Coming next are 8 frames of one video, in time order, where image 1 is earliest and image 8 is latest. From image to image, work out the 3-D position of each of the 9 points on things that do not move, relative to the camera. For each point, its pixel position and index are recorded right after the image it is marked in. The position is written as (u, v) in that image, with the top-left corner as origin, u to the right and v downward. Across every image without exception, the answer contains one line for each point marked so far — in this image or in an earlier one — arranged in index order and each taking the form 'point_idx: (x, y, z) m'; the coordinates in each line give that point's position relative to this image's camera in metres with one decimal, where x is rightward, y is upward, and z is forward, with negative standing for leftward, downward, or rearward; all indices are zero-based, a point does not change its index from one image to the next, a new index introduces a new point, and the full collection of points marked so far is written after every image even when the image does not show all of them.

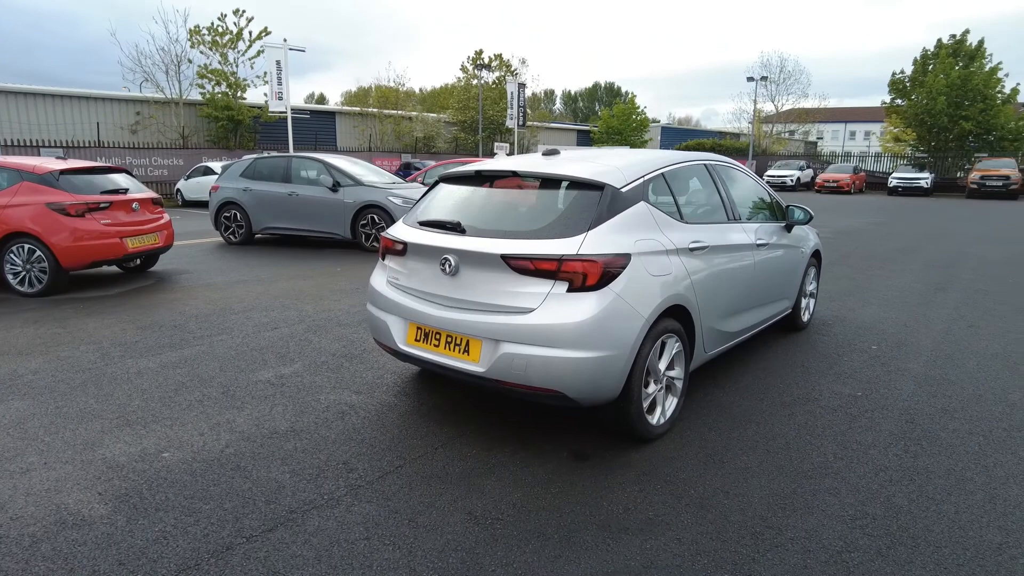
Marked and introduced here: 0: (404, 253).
0: (-0.7, +0.2, +4.0) m
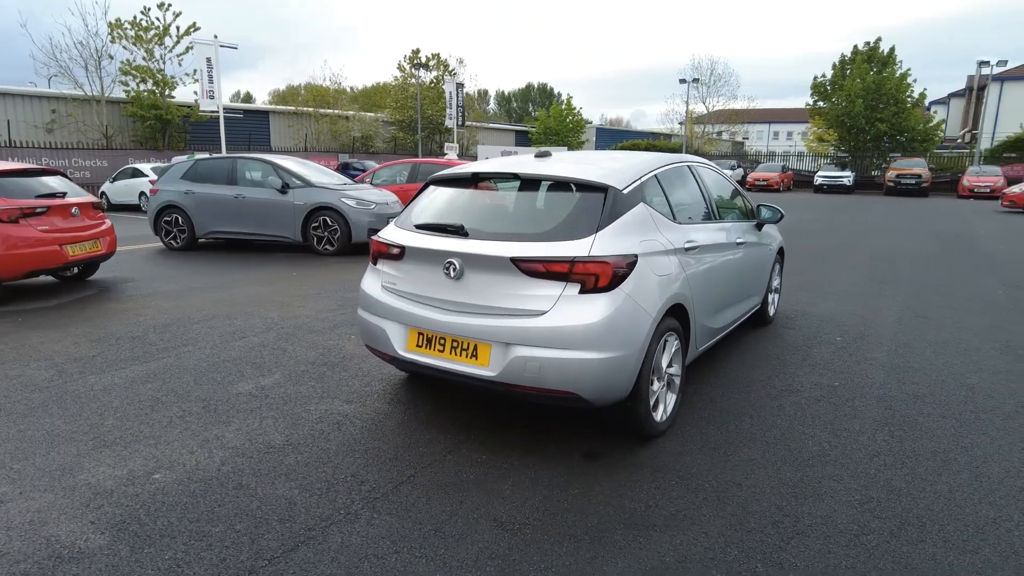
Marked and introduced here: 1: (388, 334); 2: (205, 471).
0: (-0.7, +0.2, +3.9) m
1: (-0.8, -0.3, +4.0) m
2: (-1.7, -1.0, +3.4) m
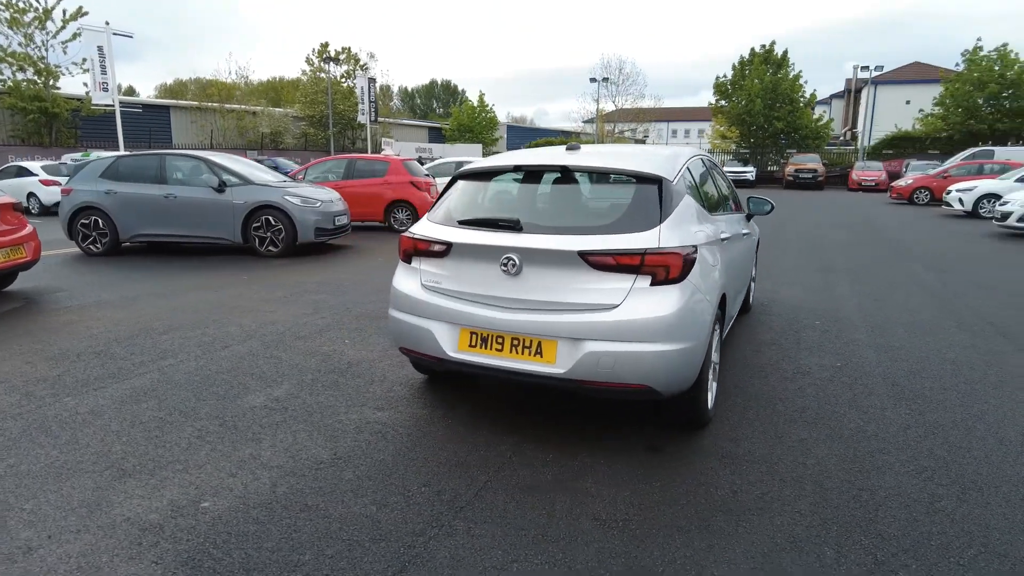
0: (-0.4, +0.2, +3.8) m
1: (-0.5, -0.3, +3.8) m
2: (-1.2, -1.0, +3.1) m
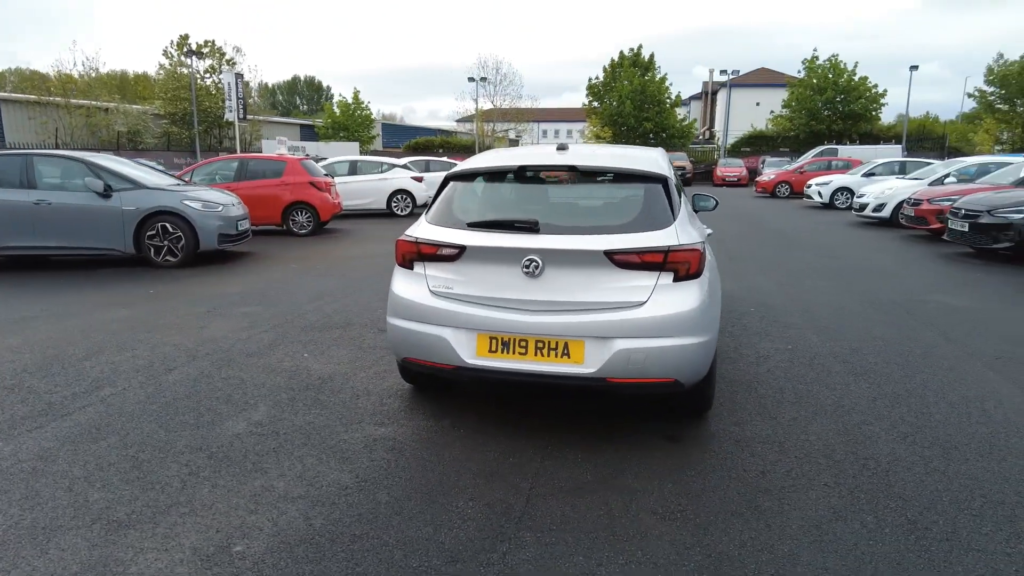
0: (-0.3, +0.2, +3.6) m
1: (-0.4, -0.3, +3.6) m
2: (-1.0, -1.1, +2.8) m
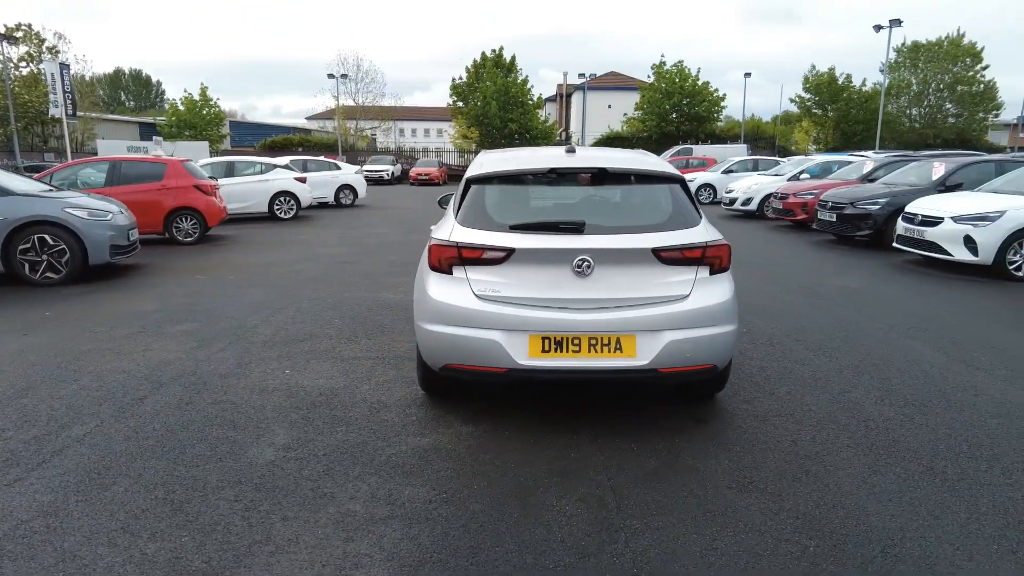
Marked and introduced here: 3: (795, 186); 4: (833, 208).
0: (0.0, +0.2, +3.6) m
1: (-0.1, -0.3, +3.6) m
2: (-0.4, -1.1, +2.7) m
3: (+5.9, +2.1, +13.1) m
4: (+5.5, +1.4, +10.7) m
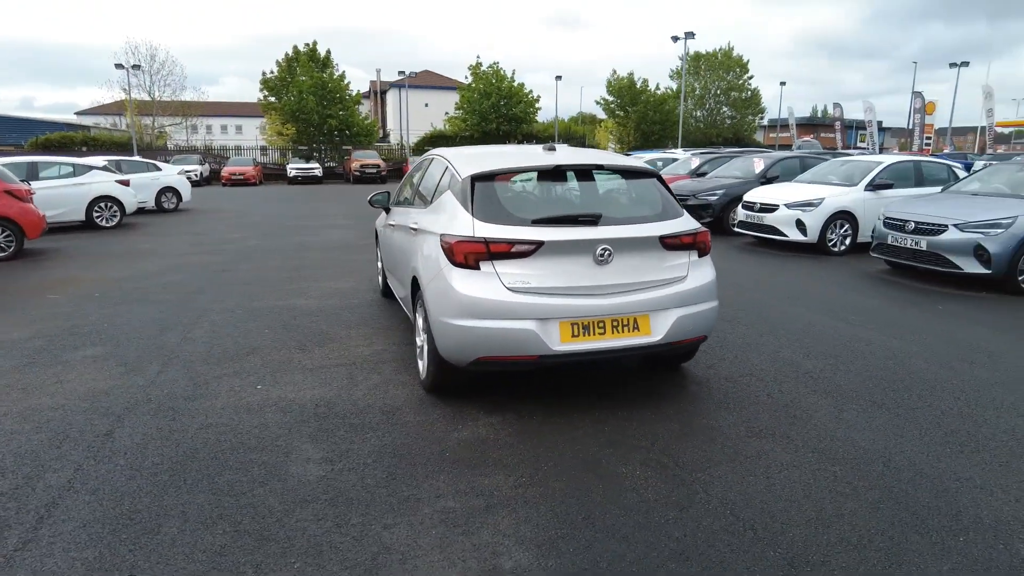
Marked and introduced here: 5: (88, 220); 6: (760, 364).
0: (+0.1, +0.2, +3.8) m
1: (+0.1, -0.3, +3.8) m
2: (+0.1, -1.1, +2.8) m
3: (+2.9, +2.5, +14.6) m
4: (+3.2, +1.7, +12.2) m
5: (-8.7, +1.4, +13.0) m
6: (+2.0, -0.6, +5.0) m
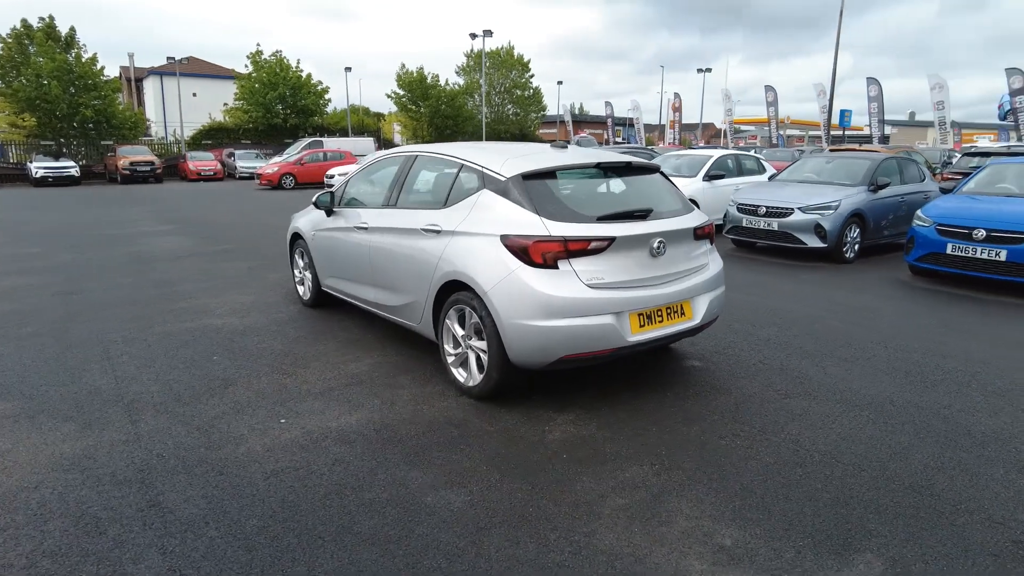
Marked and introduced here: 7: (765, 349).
0: (+0.6, +0.2, +3.9) m
1: (+0.6, -0.2, +3.9) m
2: (+1.0, -1.1, +3.0) m
3: (-0.7, +2.7, +15.0) m
4: (+0.5, +1.9, +12.8) m
5: (-10.9, +0.7, +9.4) m
6: (+1.9, -0.5, +5.7) m
7: (+2.2, -0.5, +5.4) m
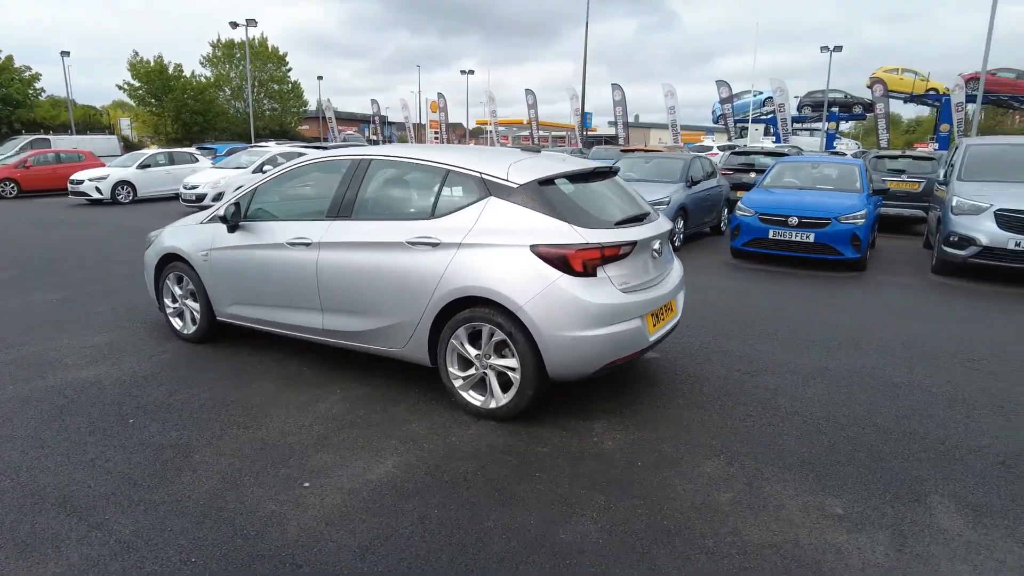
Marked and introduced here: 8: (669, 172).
0: (+0.7, +0.2, +4.0) m
1: (+0.8, -0.3, +4.0) m
2: (+1.5, -1.0, +3.3) m
3: (-4.8, +2.4, +13.7) m
4: (-2.8, +1.8, +12.1) m
5: (-12.0, -0.3, +4.8) m
6: (+1.4, -0.4, +6.1) m
7: (+1.7, -0.4, +5.9) m
8: (+2.7, +2.0, +11.0) m
